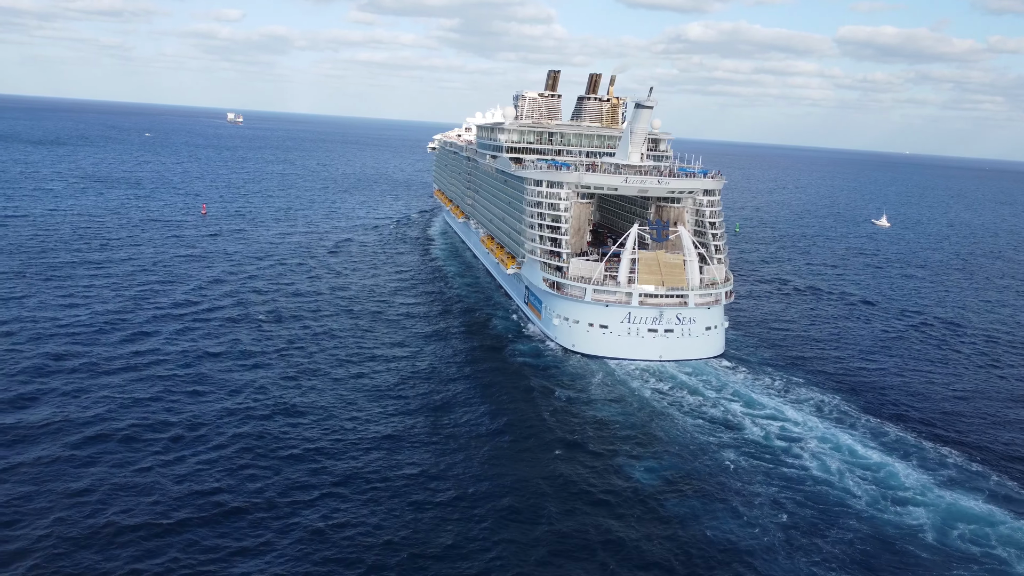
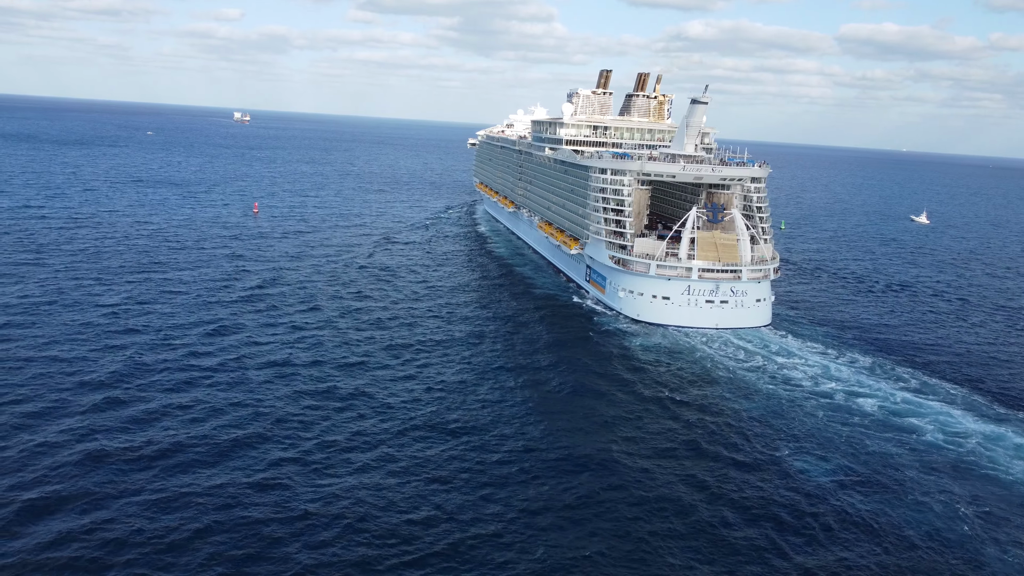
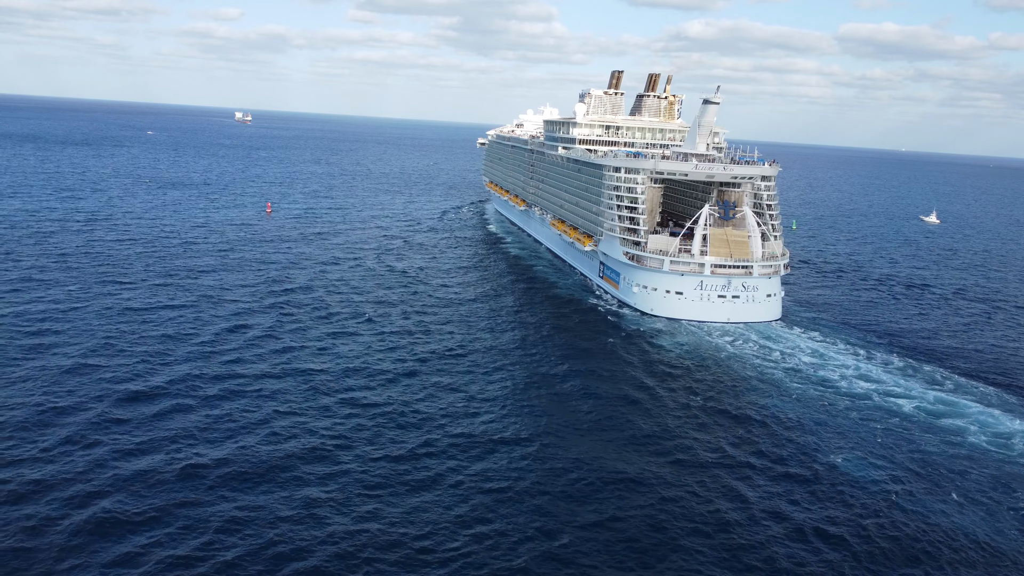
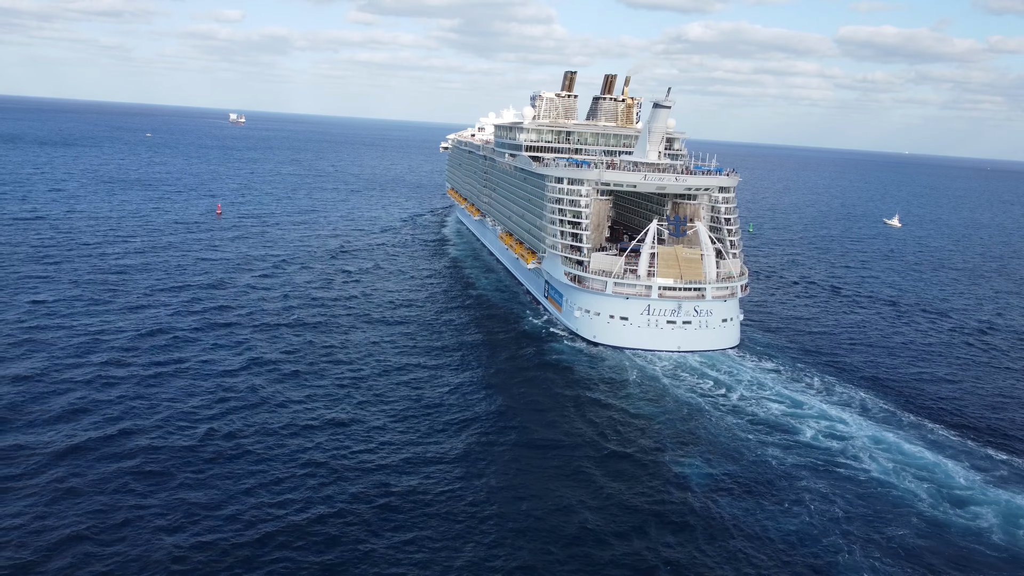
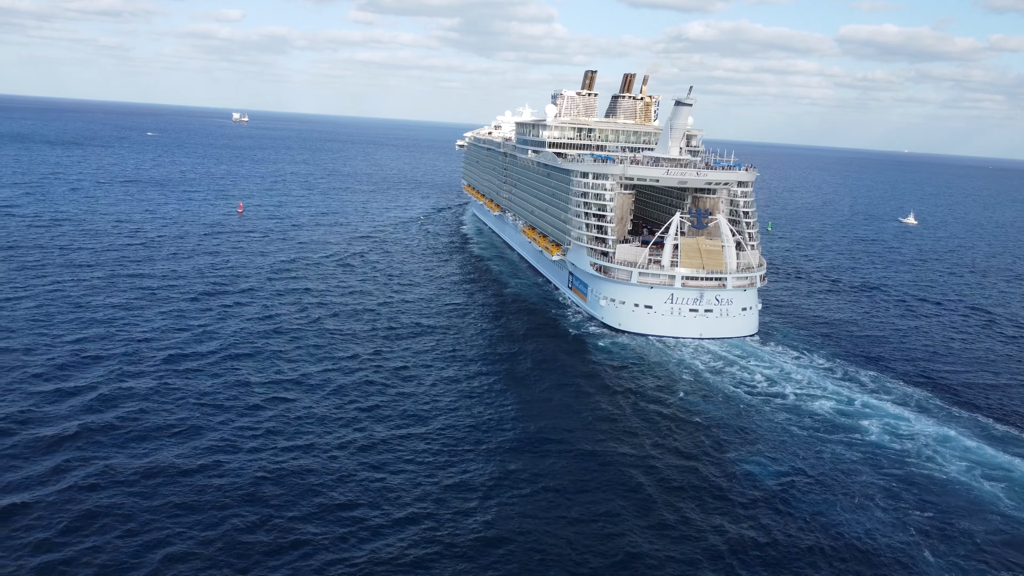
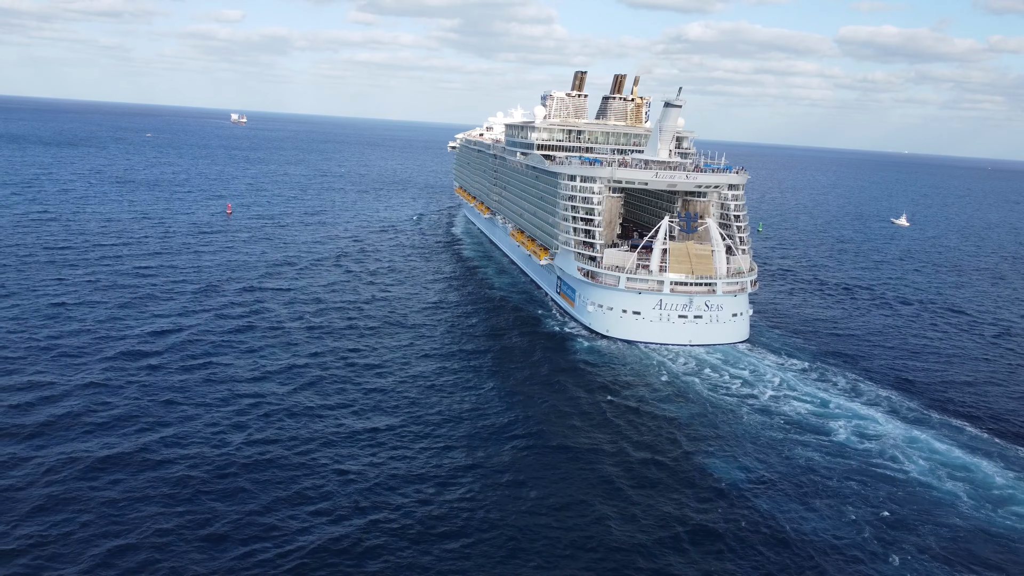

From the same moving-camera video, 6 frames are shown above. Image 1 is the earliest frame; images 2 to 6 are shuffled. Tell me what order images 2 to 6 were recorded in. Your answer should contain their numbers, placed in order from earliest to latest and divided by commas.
4, 6, 5, 2, 3
